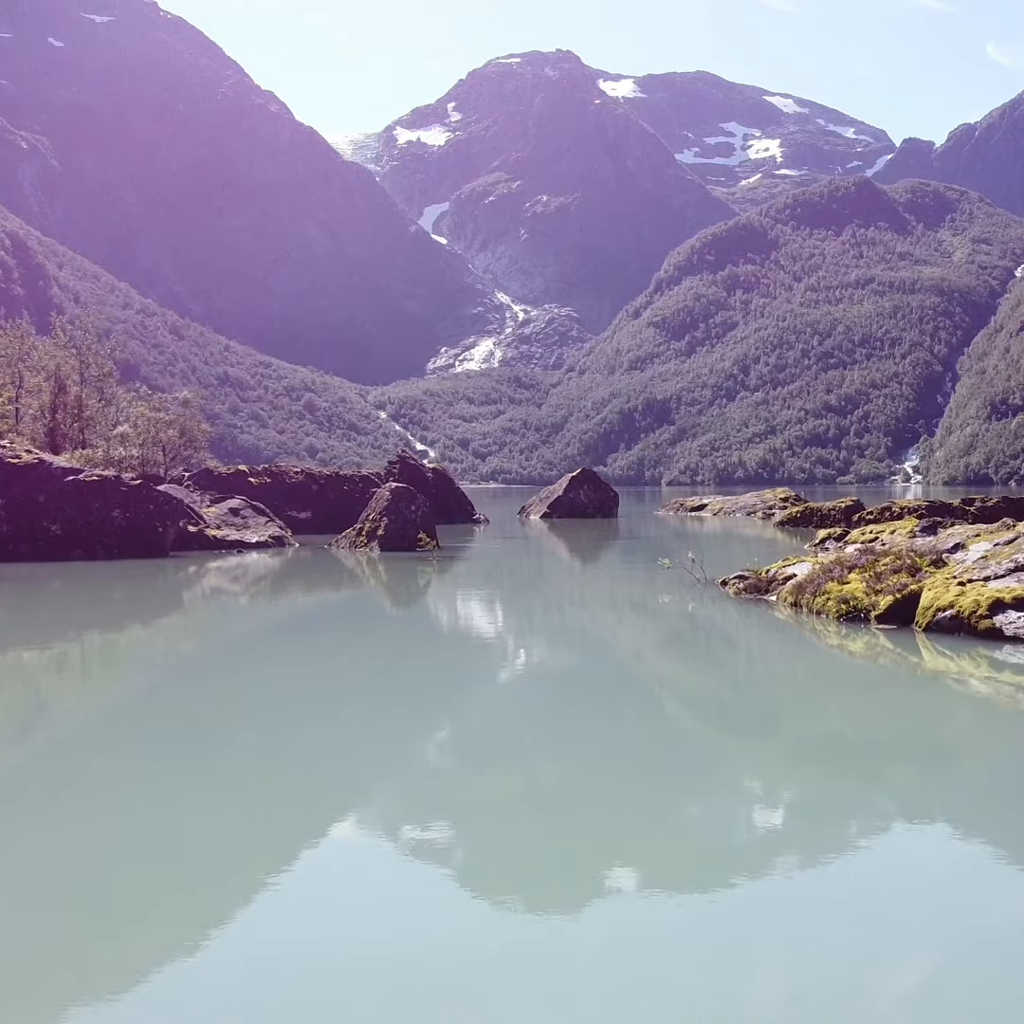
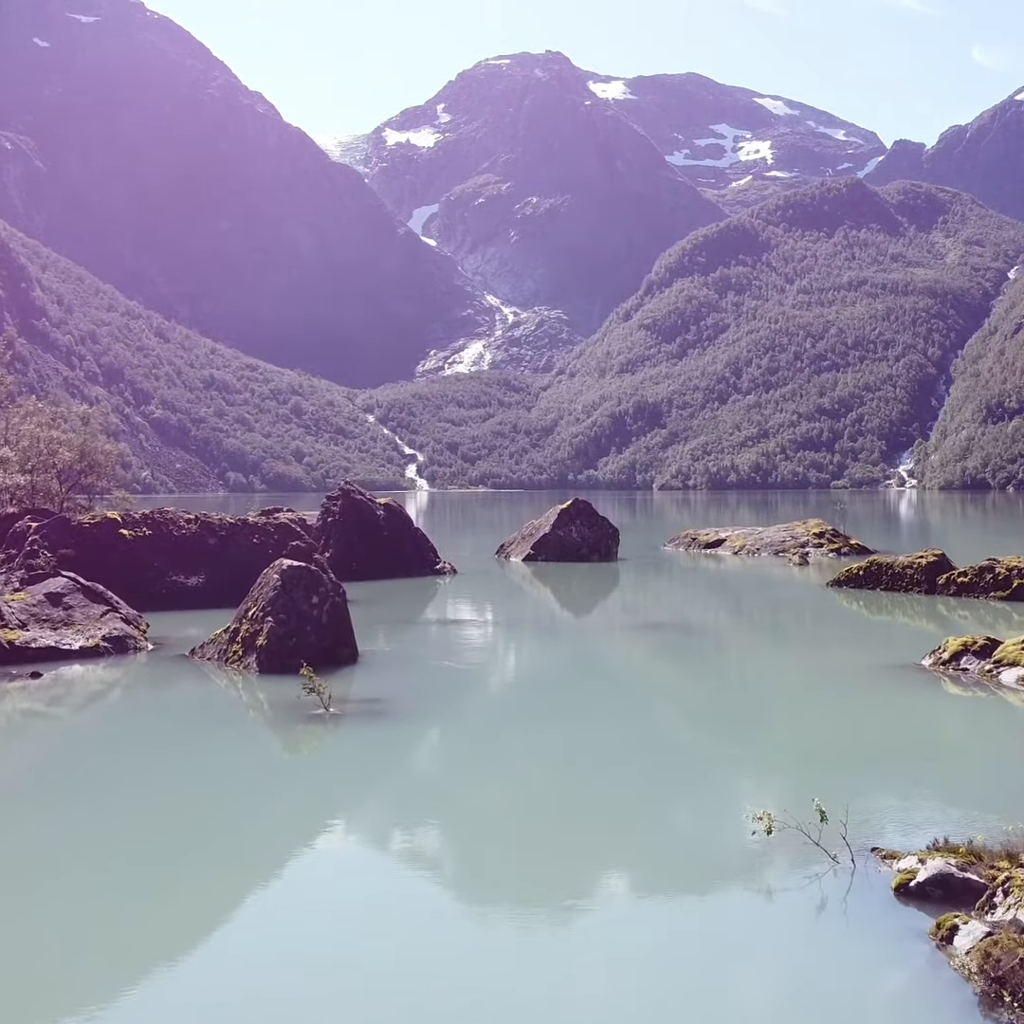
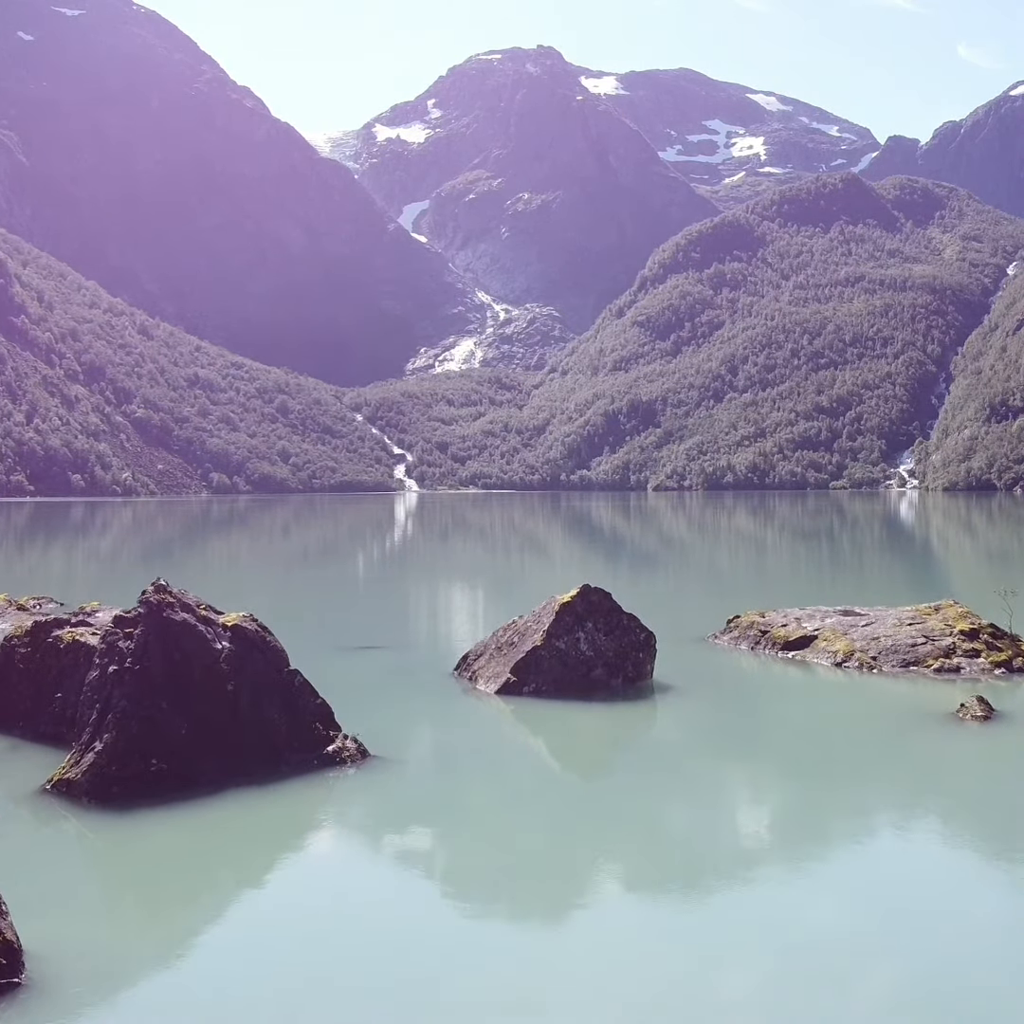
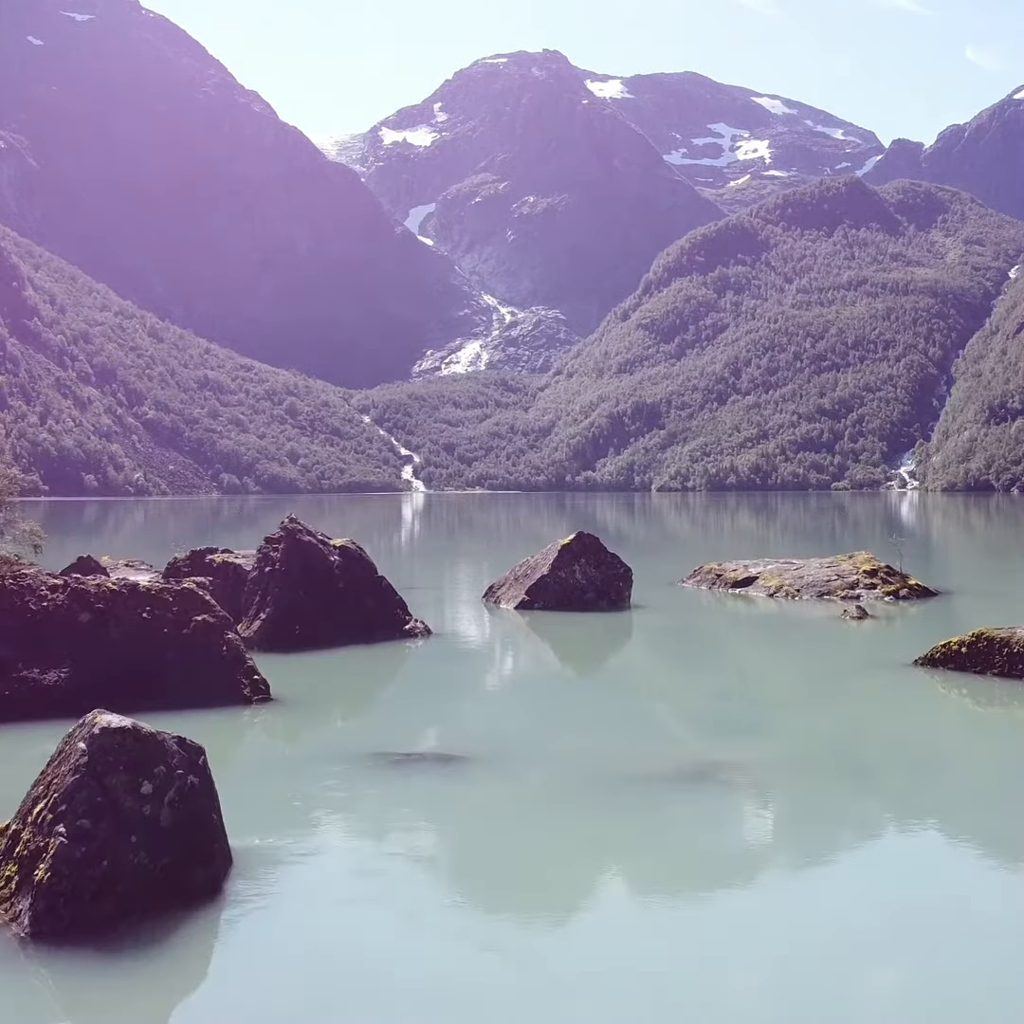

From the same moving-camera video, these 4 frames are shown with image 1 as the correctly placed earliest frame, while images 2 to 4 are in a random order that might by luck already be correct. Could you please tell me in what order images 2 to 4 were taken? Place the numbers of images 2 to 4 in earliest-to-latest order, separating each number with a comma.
2, 4, 3
